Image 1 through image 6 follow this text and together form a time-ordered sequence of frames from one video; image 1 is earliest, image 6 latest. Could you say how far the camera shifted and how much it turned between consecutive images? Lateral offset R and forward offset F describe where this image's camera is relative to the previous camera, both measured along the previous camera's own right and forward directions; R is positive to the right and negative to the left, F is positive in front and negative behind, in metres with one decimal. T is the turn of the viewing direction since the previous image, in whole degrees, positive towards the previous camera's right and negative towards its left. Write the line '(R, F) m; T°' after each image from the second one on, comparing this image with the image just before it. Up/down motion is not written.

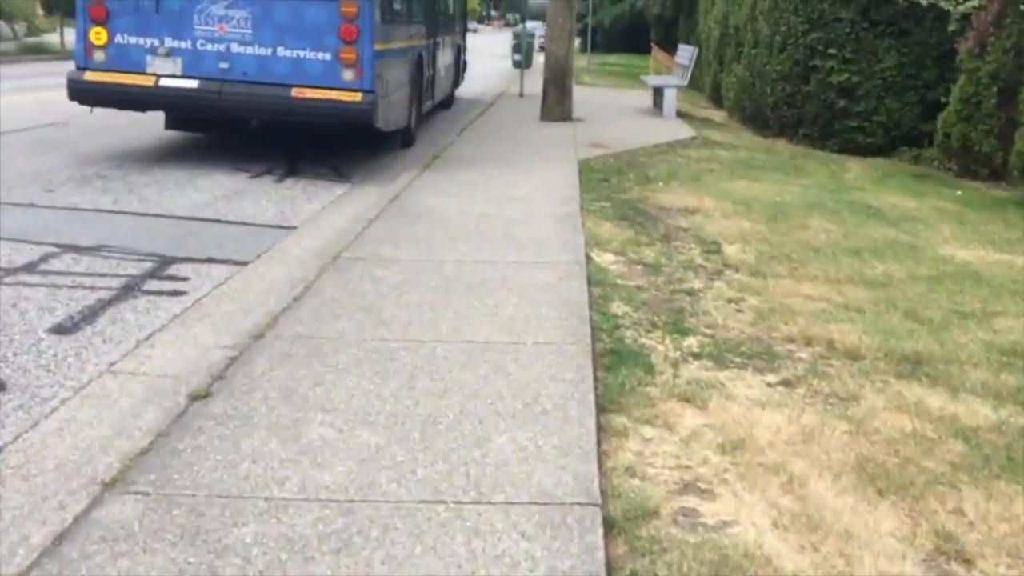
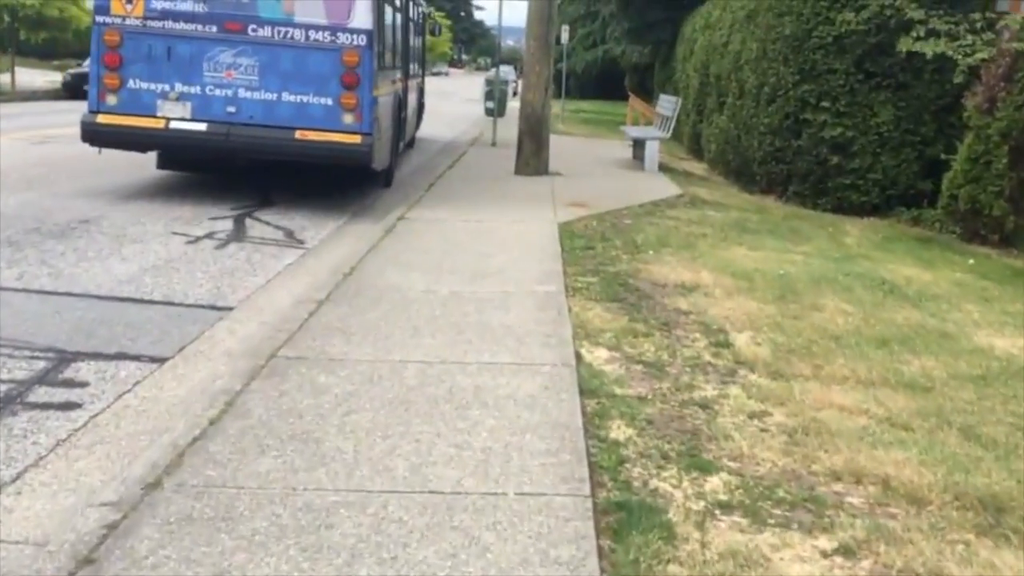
(0.0, +1.2) m; +2°
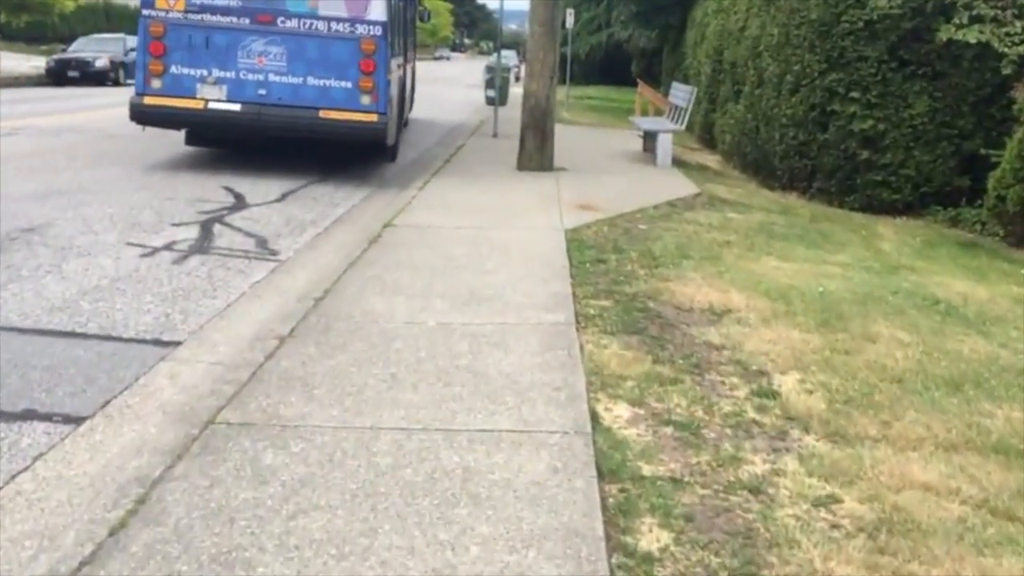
(0.0, +1.2) m; 0°
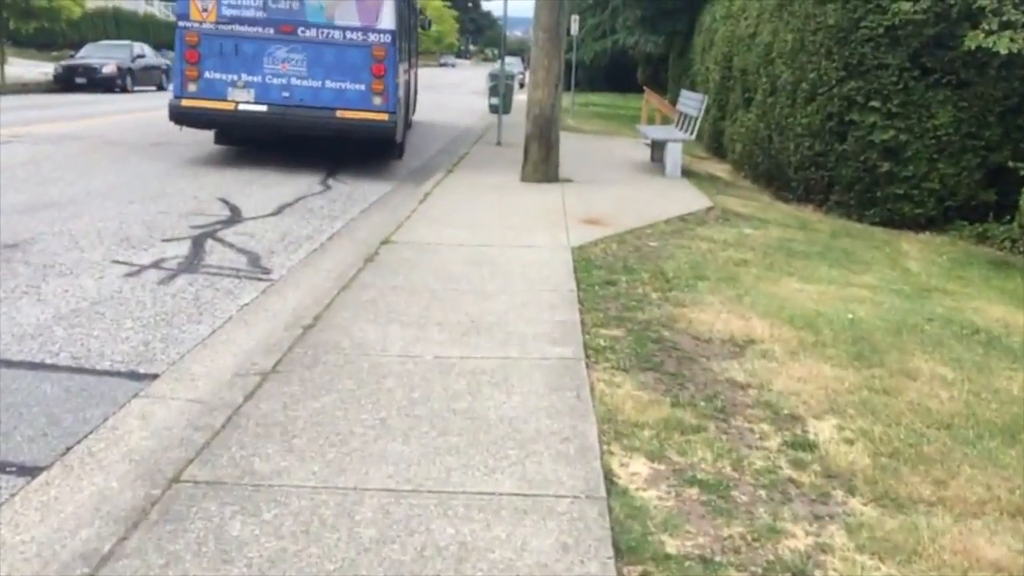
(0.0, +0.6) m; 0°
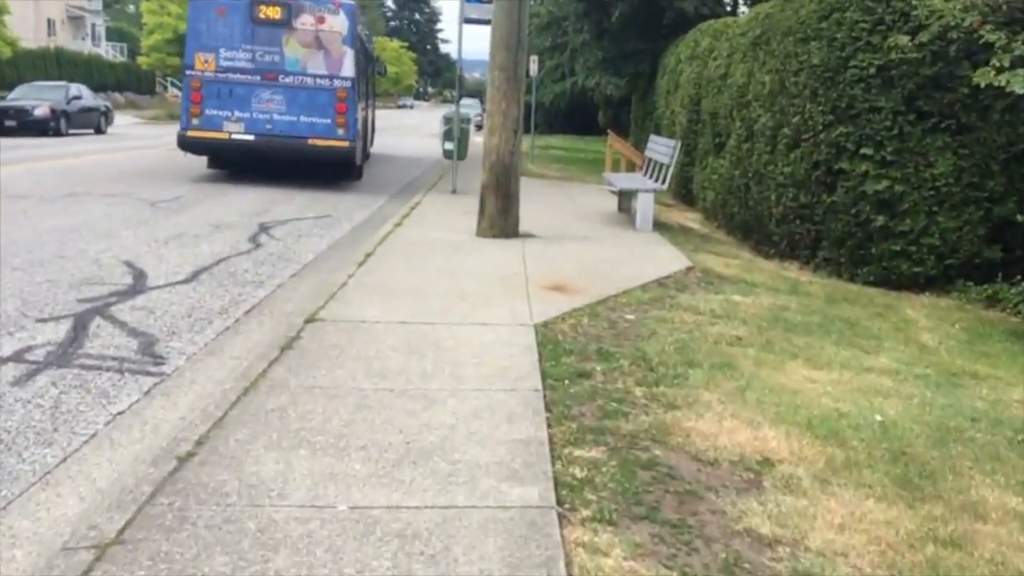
(+0.1, +1.6) m; +3°
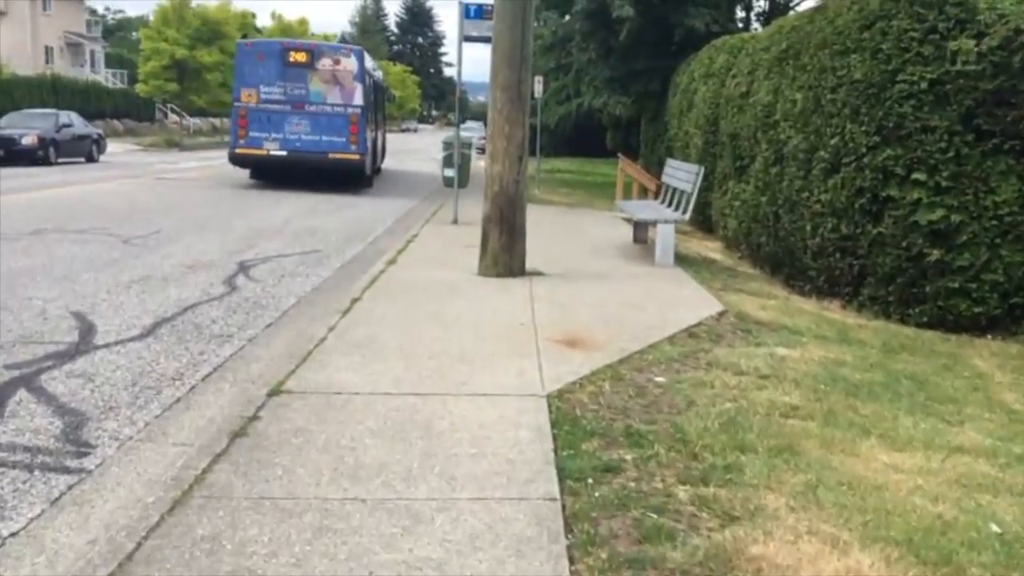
(0.0, +1.4) m; 0°
